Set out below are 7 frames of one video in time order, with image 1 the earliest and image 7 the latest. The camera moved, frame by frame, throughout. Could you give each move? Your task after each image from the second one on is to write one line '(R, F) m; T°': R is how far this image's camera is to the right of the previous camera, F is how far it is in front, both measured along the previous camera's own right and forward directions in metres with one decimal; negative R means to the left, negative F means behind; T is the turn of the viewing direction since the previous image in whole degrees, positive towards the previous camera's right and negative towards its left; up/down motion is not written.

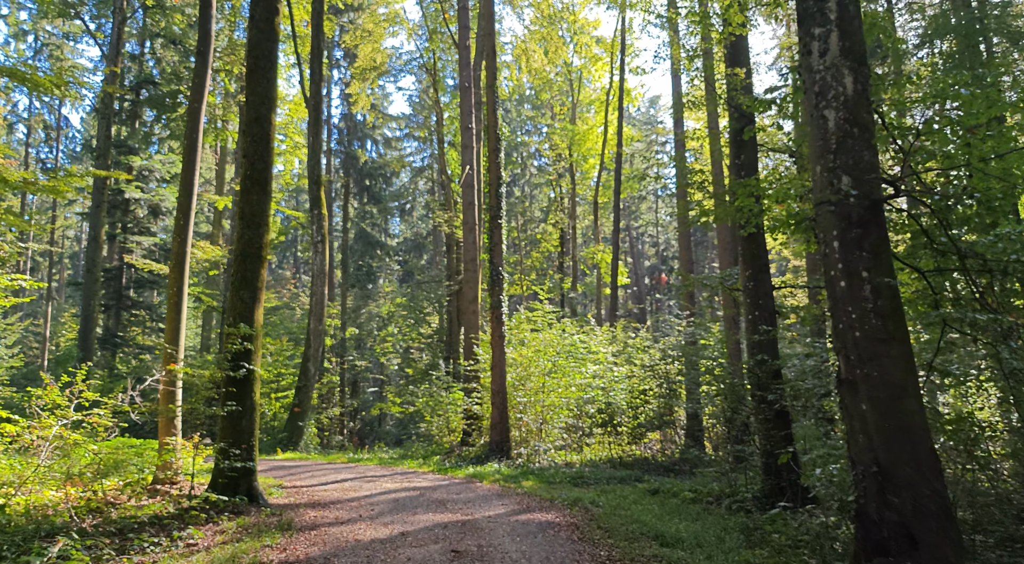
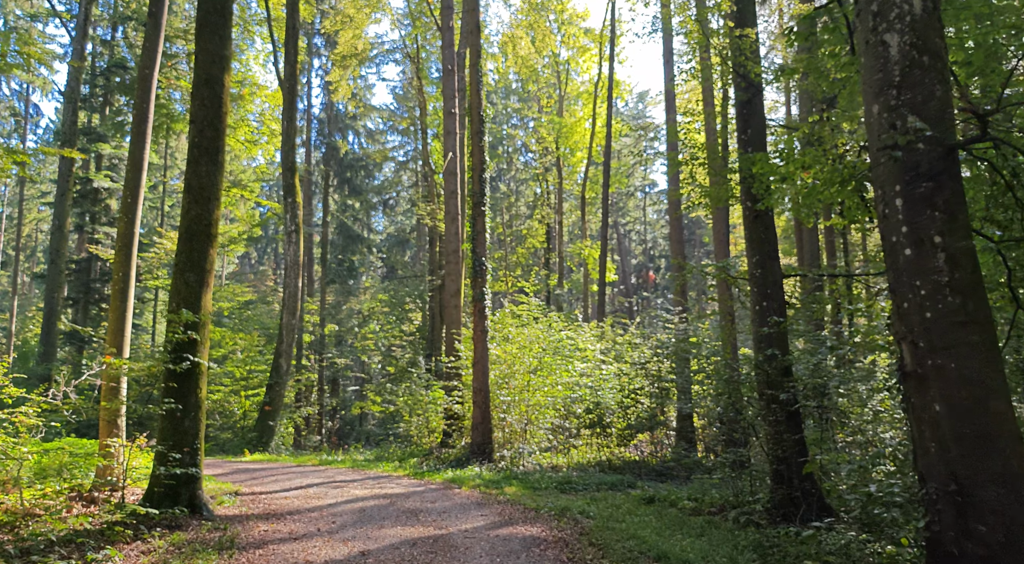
(0.0, +1.1) m; +1°
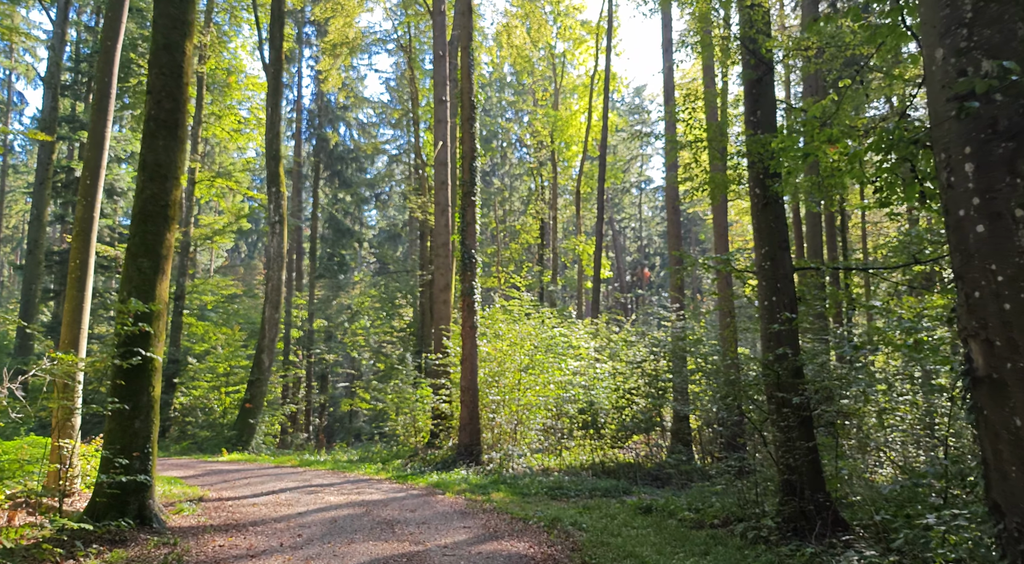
(+0.1, +0.8) m; 0°
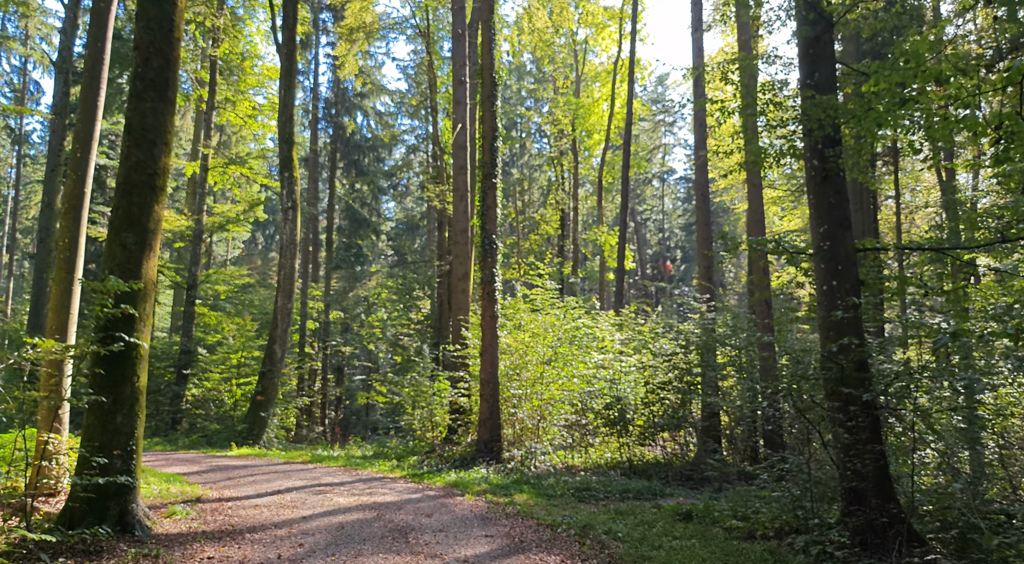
(-0.1, +0.9) m; -1°
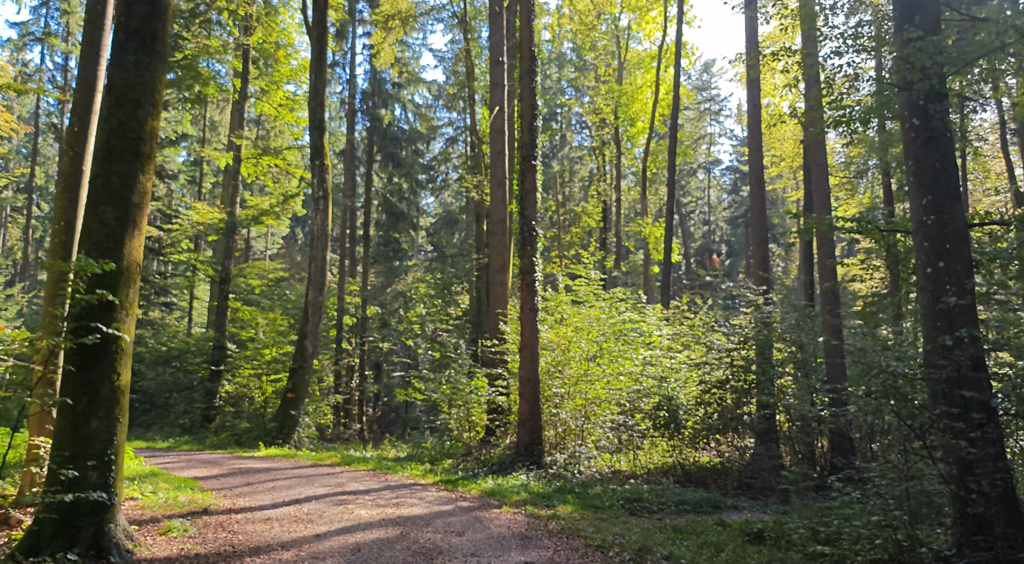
(0.0, +1.1) m; -3°
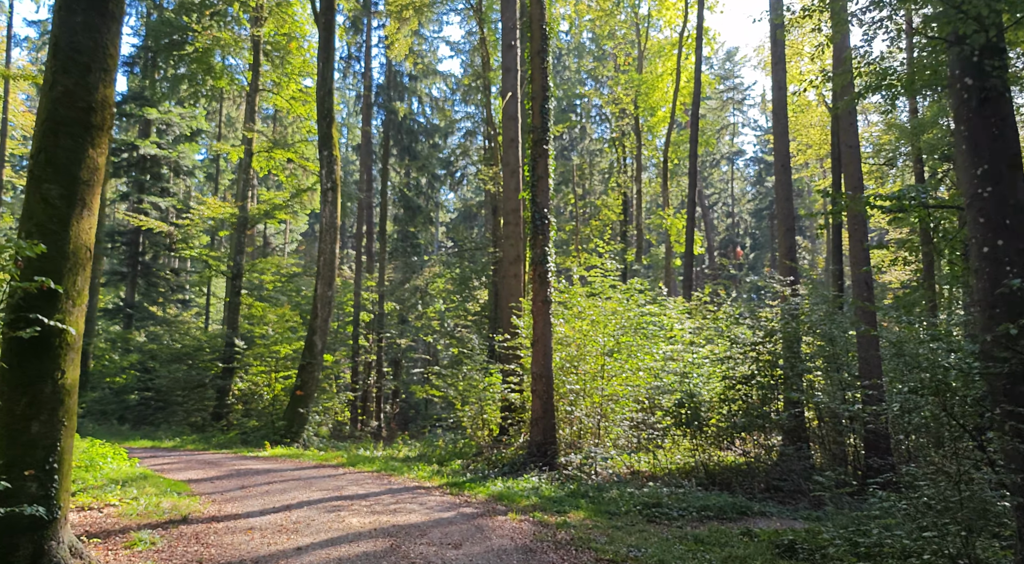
(+0.2, +0.7) m; -2°
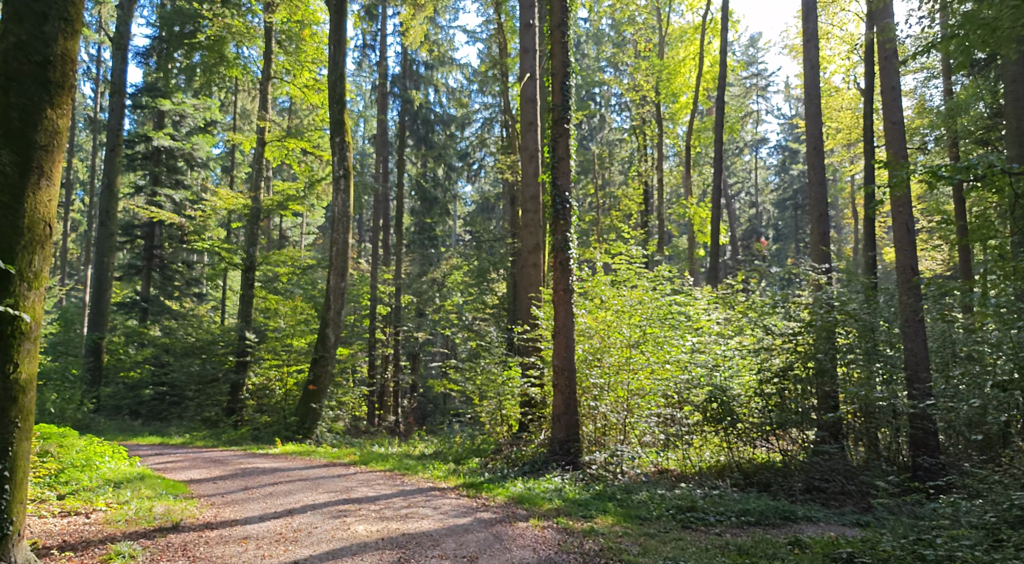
(0.0, +0.7) m; -1°
